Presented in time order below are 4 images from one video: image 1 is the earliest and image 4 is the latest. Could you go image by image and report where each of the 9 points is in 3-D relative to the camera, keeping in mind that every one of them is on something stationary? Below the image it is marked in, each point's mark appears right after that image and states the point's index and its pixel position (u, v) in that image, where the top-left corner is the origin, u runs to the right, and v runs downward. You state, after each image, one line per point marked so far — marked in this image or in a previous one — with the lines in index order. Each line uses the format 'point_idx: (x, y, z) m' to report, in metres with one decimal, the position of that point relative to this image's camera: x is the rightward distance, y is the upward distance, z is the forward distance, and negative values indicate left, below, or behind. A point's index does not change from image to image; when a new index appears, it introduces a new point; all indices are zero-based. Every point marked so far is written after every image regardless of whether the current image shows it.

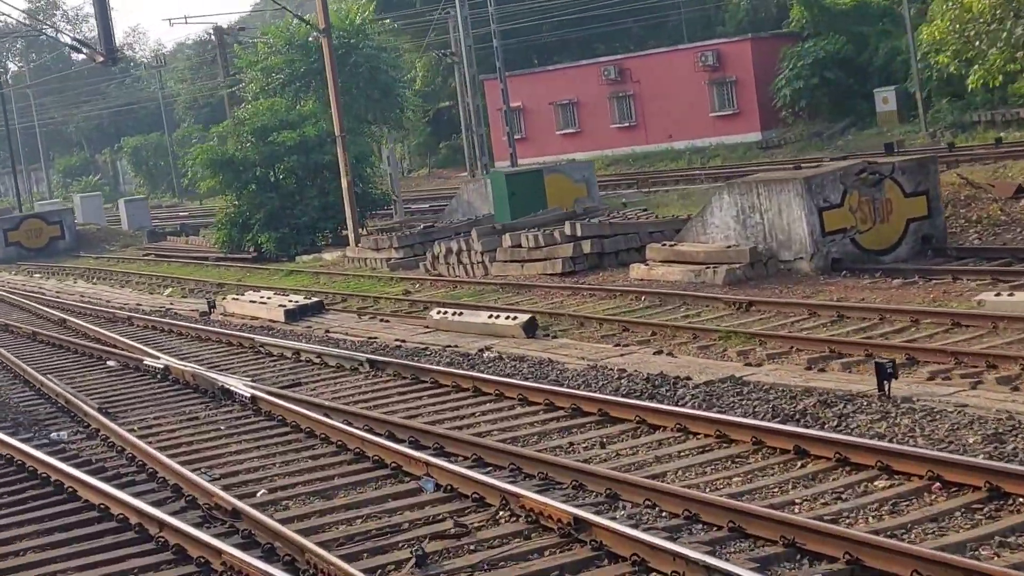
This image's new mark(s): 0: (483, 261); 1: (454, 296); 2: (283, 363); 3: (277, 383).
0: (-0.4, +0.3, +19.1) m
1: (-0.7, -0.1, +17.9) m
2: (-2.1, -0.7, +14.0) m
3: (-2.0, -0.8, +12.8) m
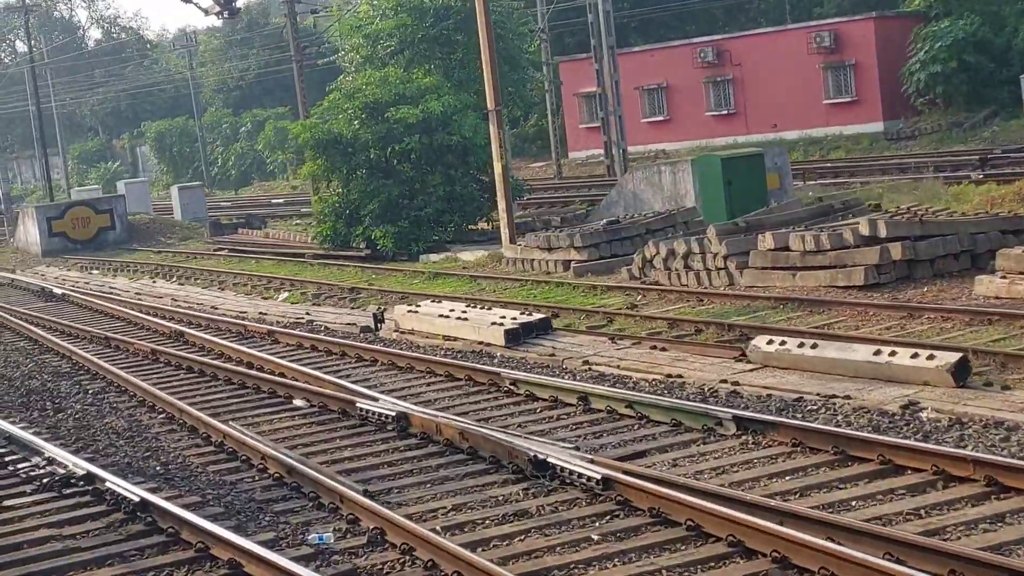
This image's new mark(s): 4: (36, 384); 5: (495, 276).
0: (+2.1, +0.2, +15.0) m
1: (+1.8, -0.2, +13.8) m
2: (+0.4, -0.8, +9.9) m
3: (+0.5, -0.9, +8.7) m
4: (-4.4, -0.9, +14.4) m
5: (-0.2, +0.2, +19.1) m
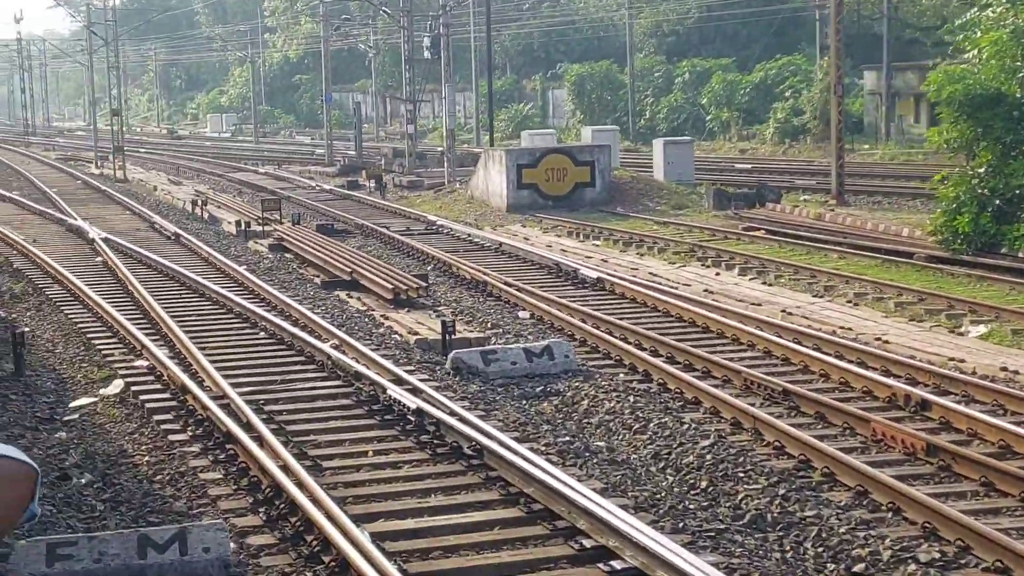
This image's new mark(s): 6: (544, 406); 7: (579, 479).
0: (+7.9, -0.7, +7.0) m
1: (+7.3, -1.1, +5.9) m
2: (+5.0, -1.6, +2.4) m
3: (+4.9, -1.7, +1.2) m
4: (+1.2, -1.1, +7.8) m
5: (+6.4, -0.4, +11.4) m
6: (+0.2, -0.8, +10.6) m
7: (+0.3, -1.0, +8.2) m
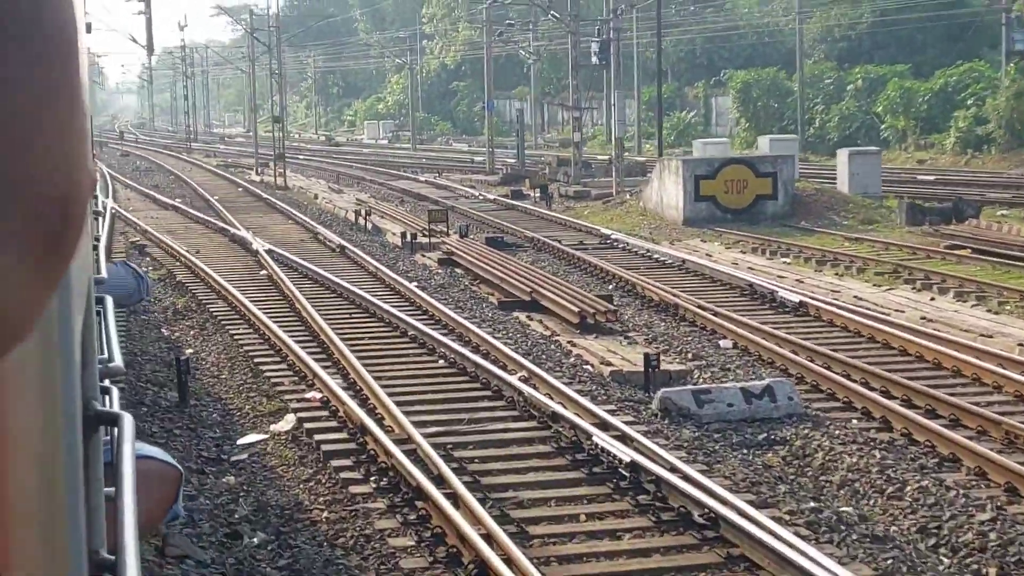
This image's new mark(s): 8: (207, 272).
0: (+8.8, -1.0, +4.9) m
1: (+8.1, -1.3, +3.8) m
2: (+5.5, -1.8, +0.6) m
3: (+5.3, -1.9, -0.6) m
4: (+2.3, -1.3, +6.3) m
5: (+7.8, -0.7, +9.5) m
6: (+1.6, -1.0, +9.2) m
7: (+1.4, -1.2, +6.8) m
8: (-3.7, +0.2, +18.7) m
